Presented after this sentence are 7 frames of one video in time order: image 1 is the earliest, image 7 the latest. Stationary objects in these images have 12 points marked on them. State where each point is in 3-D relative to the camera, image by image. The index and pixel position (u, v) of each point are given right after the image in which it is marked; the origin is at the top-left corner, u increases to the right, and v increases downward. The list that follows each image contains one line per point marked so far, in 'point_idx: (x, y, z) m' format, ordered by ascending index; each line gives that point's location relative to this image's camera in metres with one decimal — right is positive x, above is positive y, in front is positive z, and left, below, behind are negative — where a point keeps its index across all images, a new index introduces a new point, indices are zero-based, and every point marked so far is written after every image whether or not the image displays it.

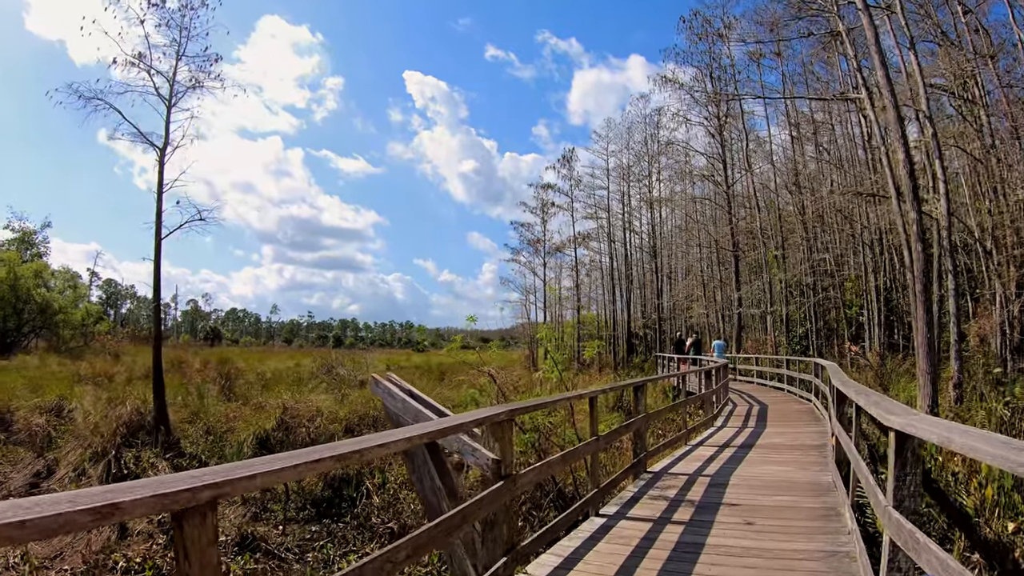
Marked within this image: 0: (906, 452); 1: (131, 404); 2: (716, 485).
0: (+1.7, -0.7, +2.7) m
1: (-11.4, -3.5, +18.3) m
2: (+1.9, -1.8, +5.5) m
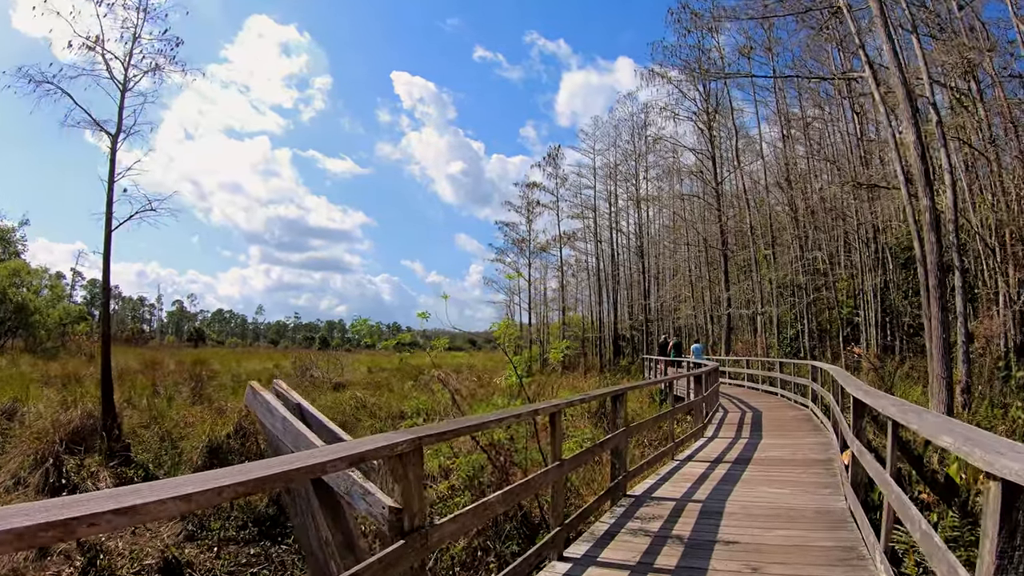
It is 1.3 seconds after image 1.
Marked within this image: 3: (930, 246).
0: (+1.4, -0.6, +1.7) m
1: (-12.1, -3.4, +17.0) m
2: (+1.5, -1.7, +4.5) m
3: (+6.2, +0.6, +9.0) m
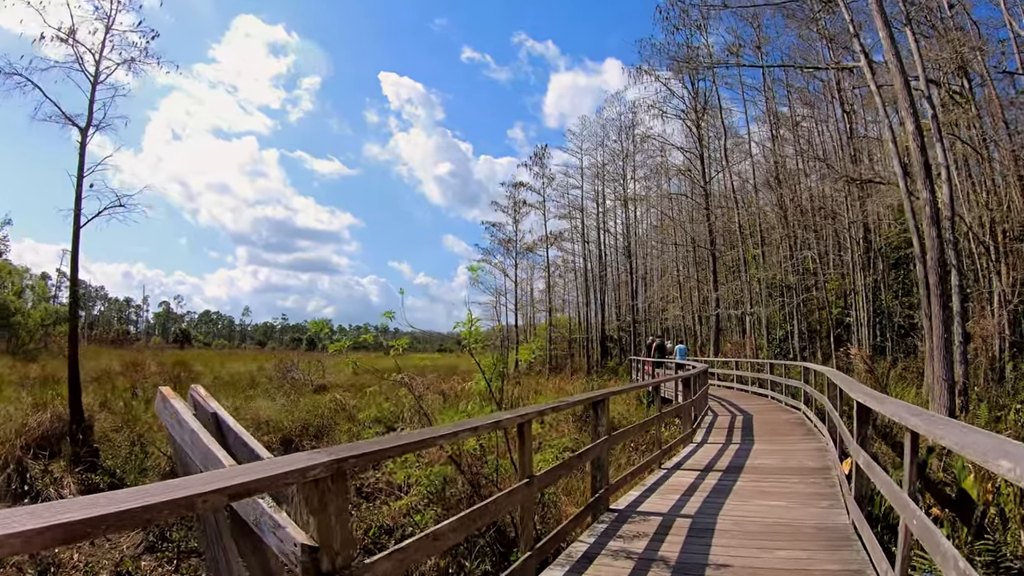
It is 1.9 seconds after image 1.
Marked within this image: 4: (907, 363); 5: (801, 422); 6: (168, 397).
0: (+1.3, -0.6, +1.3) m
1: (-12.5, -3.4, +16.3) m
2: (+1.3, -1.7, +4.1) m
3: (+6.0, +0.7, +8.6) m
4: (+10.0, -1.9, +15.2) m
5: (+4.2, -2.0, +8.9) m
6: (-1.5, -0.5, +2.7) m
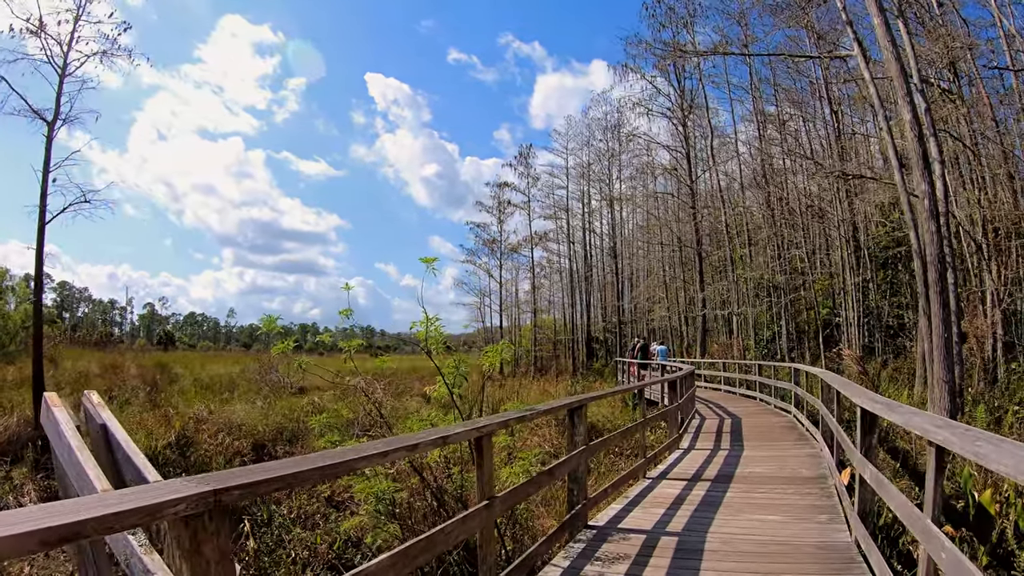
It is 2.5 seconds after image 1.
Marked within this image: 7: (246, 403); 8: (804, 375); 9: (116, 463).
0: (+1.1, -0.5, +0.9) m
1: (-13.0, -3.3, +15.6) m
2: (+1.1, -1.6, +3.7) m
3: (+5.7, +0.7, +8.3) m
4: (+9.6, -1.9, +14.9) m
5: (+3.9, -1.9, +8.5) m
6: (-1.7, -0.4, +2.2) m
7: (-7.6, -3.3, +17.3) m
8: (+4.8, -1.4, +9.8) m
9: (-1.5, -0.7, +2.2) m
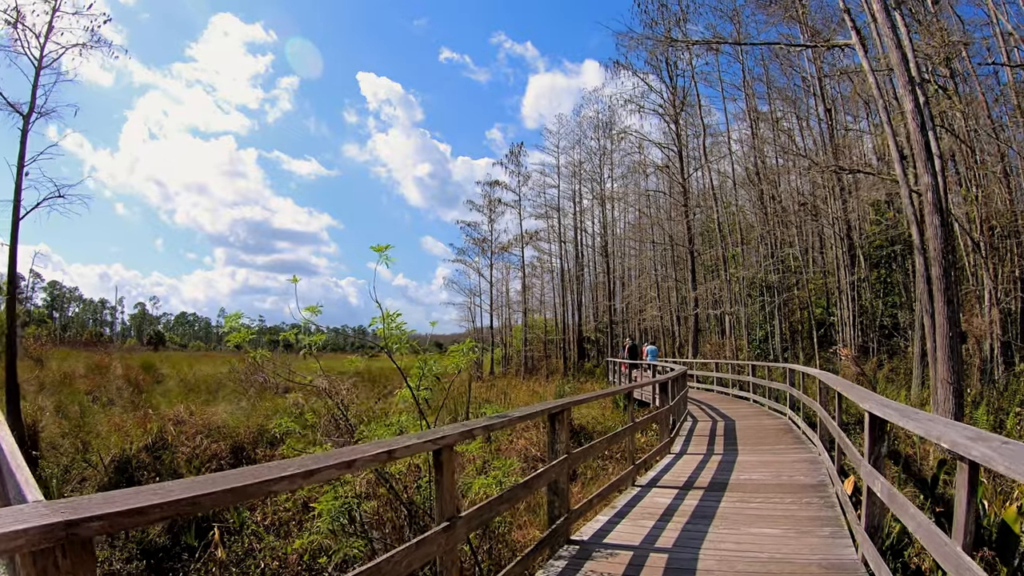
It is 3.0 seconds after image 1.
0: (+1.0, -0.5, +0.5) m
1: (-13.3, -3.3, +15.1) m
2: (+0.9, -1.6, +3.3) m
3: (+5.5, +0.7, +8.0) m
4: (+9.3, -1.9, +14.7) m
5: (+3.7, -1.9, +8.2) m
6: (-1.8, -0.4, +1.8) m
7: (-7.9, -3.2, +16.8) m
8: (+4.5, -1.4, +9.5) m
9: (-1.6, -0.6, +1.9) m
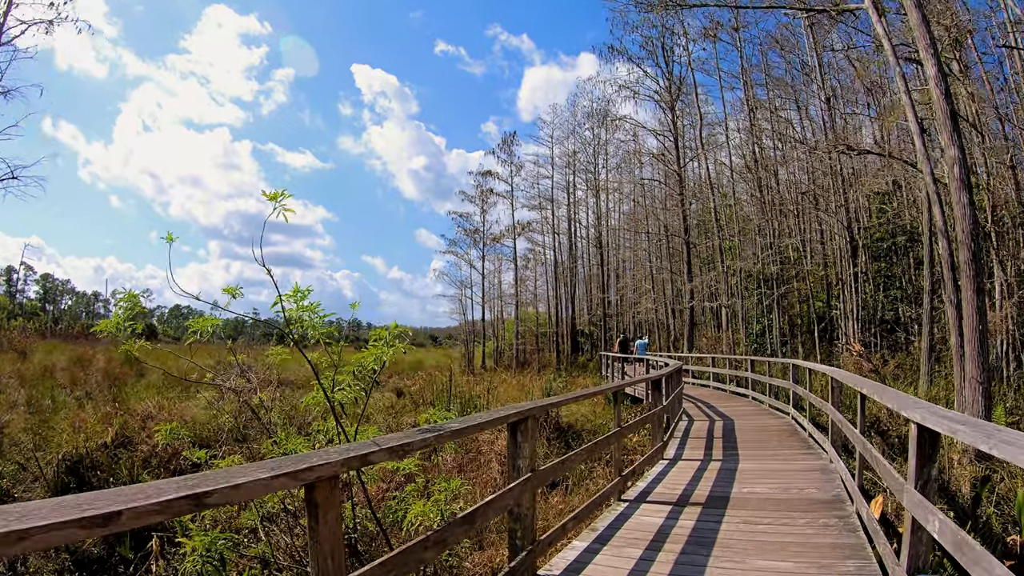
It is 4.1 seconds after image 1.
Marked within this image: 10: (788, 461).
0: (+0.8, -0.4, -0.2) m
1: (-13.6, -3.0, +14.3) m
2: (+0.7, -1.5, +2.6) m
3: (+5.2, +0.9, +7.3) m
4: (+9.0, -1.7, +14.1) m
5: (+3.5, -1.8, +7.5) m
6: (-2.0, -0.3, +1.1) m
7: (-8.3, -3.0, +16.1) m
8: (+4.2, -1.2, +8.9) m
9: (-1.8, -0.5, +1.1) m
10: (+2.5, -1.6, +5.6) m
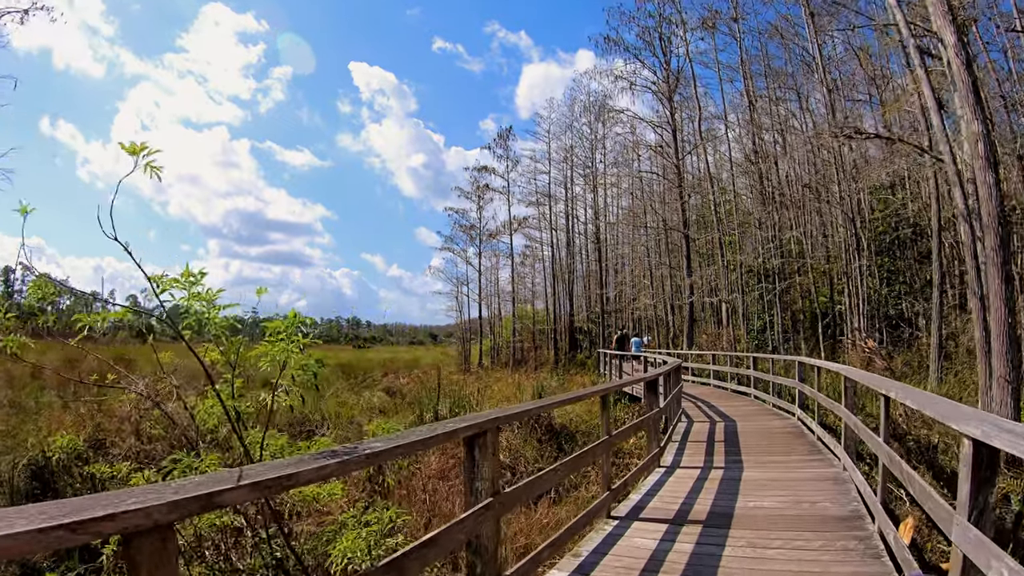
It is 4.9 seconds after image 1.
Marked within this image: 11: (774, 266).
0: (+0.6, -0.3, -0.7) m
1: (-13.7, -2.9, +13.8) m
2: (+0.5, -1.4, +2.1) m
3: (+5.0, +1.0, +6.8) m
4: (+8.8, -1.5, +13.6) m
5: (+3.3, -1.7, +7.0) m
6: (-2.2, -0.2, +0.6) m
7: (-8.4, -2.9, +15.6) m
8: (+4.1, -1.1, +8.4) m
9: (-2.0, -0.5, +0.6) m
10: (+2.4, -1.5, +5.1) m
11: (+8.5, +0.7, +19.9) m
